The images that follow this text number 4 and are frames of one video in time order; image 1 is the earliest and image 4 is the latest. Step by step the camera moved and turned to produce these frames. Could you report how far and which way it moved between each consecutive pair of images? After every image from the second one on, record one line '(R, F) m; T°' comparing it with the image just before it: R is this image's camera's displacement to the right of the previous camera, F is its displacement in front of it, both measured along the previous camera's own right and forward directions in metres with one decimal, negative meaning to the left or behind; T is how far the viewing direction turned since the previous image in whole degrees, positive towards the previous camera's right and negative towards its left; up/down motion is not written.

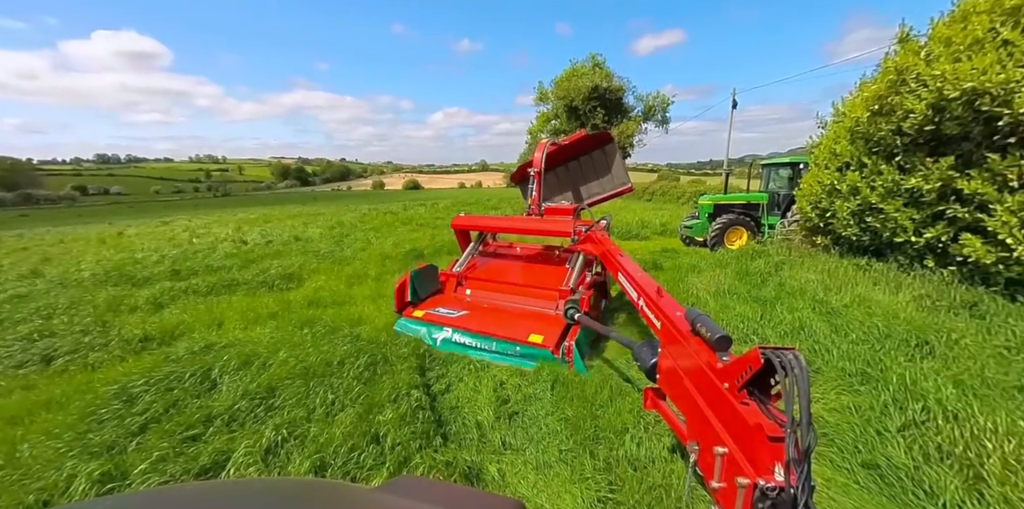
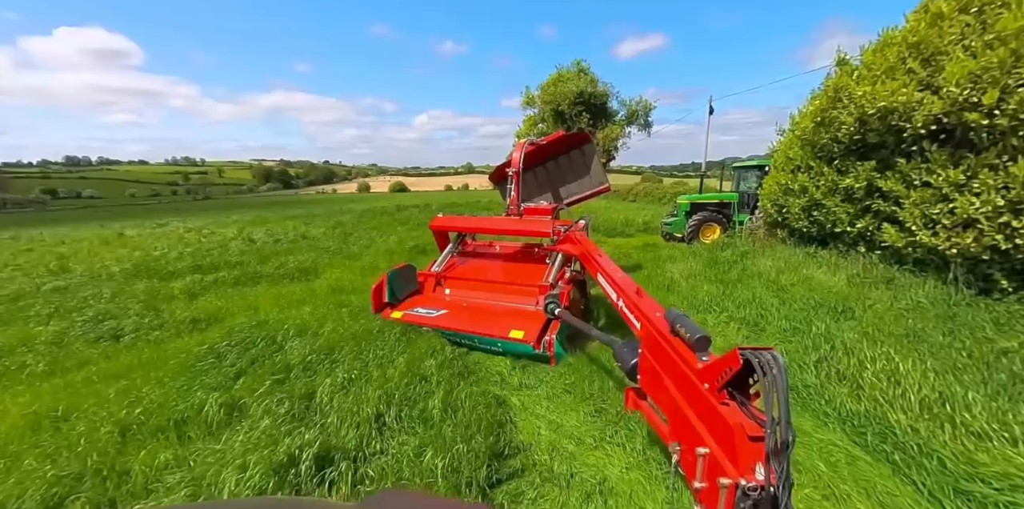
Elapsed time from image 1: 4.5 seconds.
(-0.2, -0.7) m; +2°
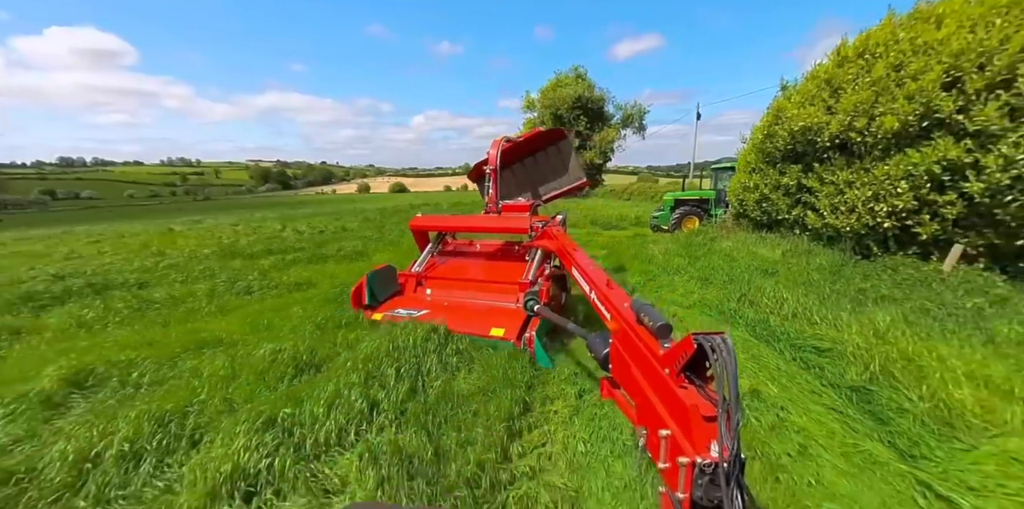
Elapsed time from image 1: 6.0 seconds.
(-0.4, -1.7) m; 0°
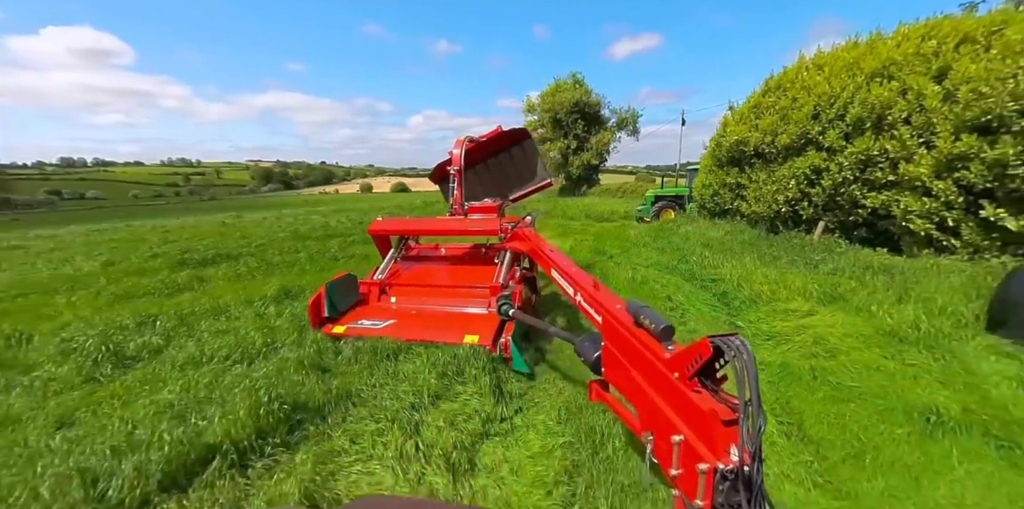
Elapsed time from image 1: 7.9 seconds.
(-0.3, -2.3) m; 0°
